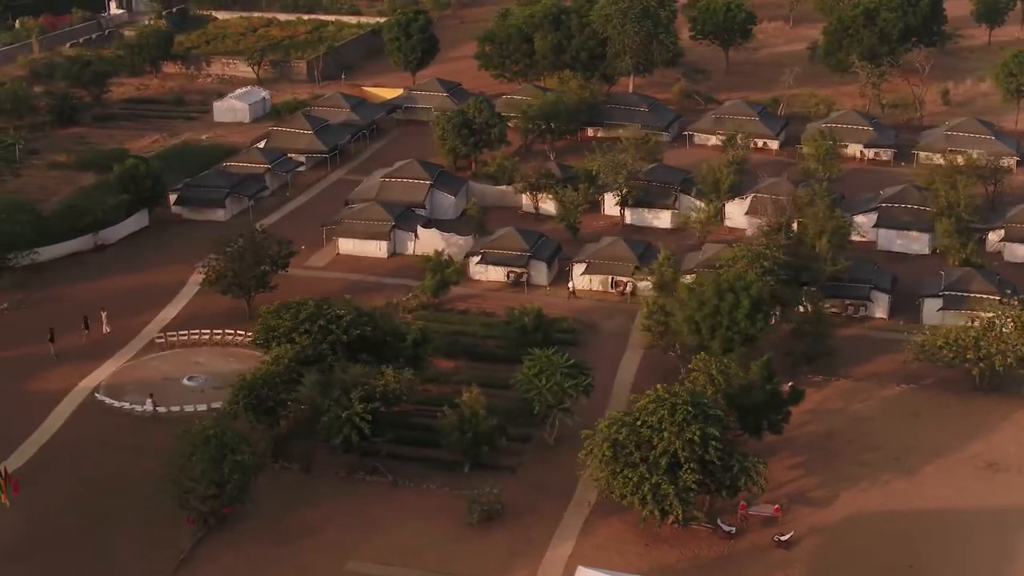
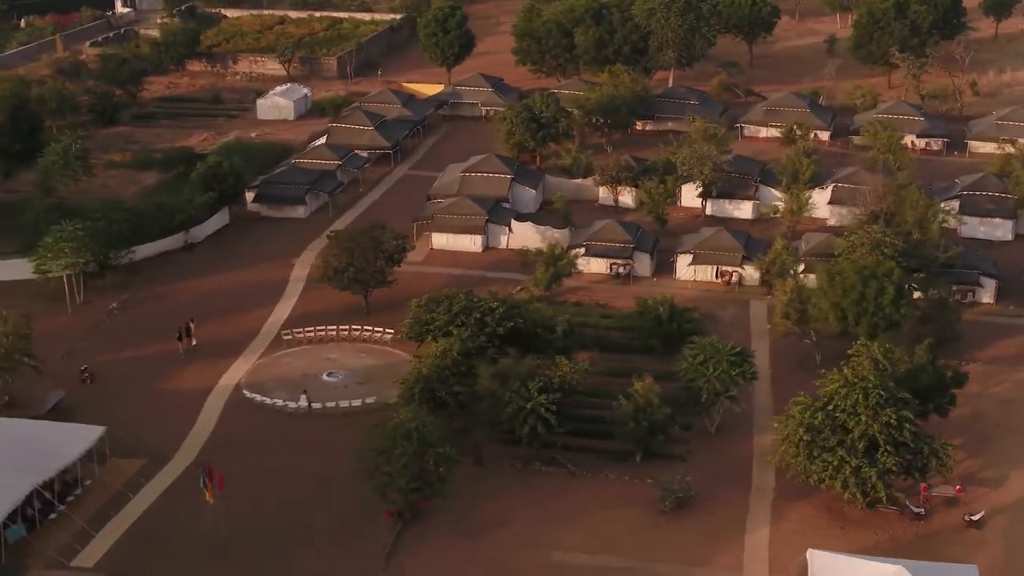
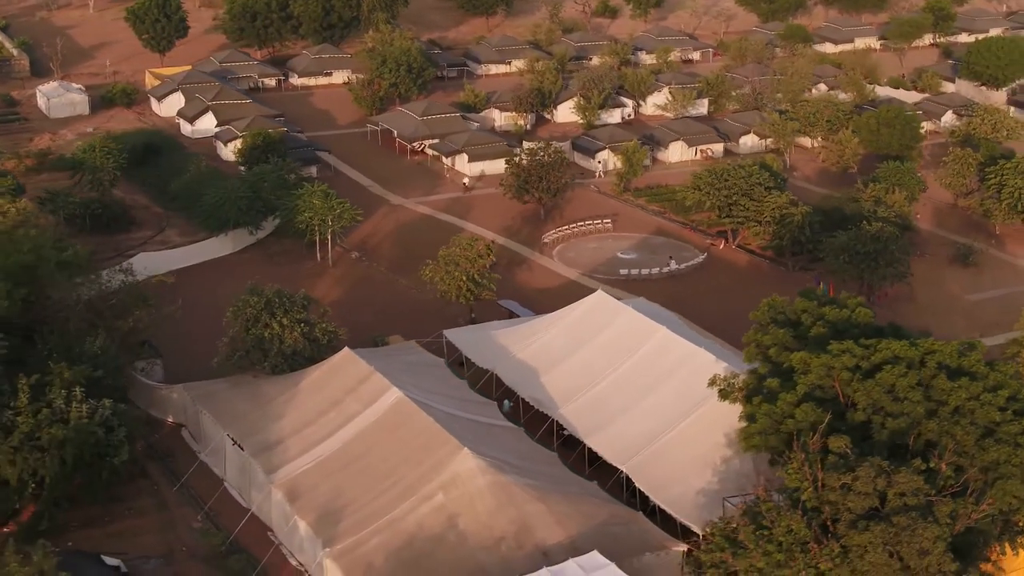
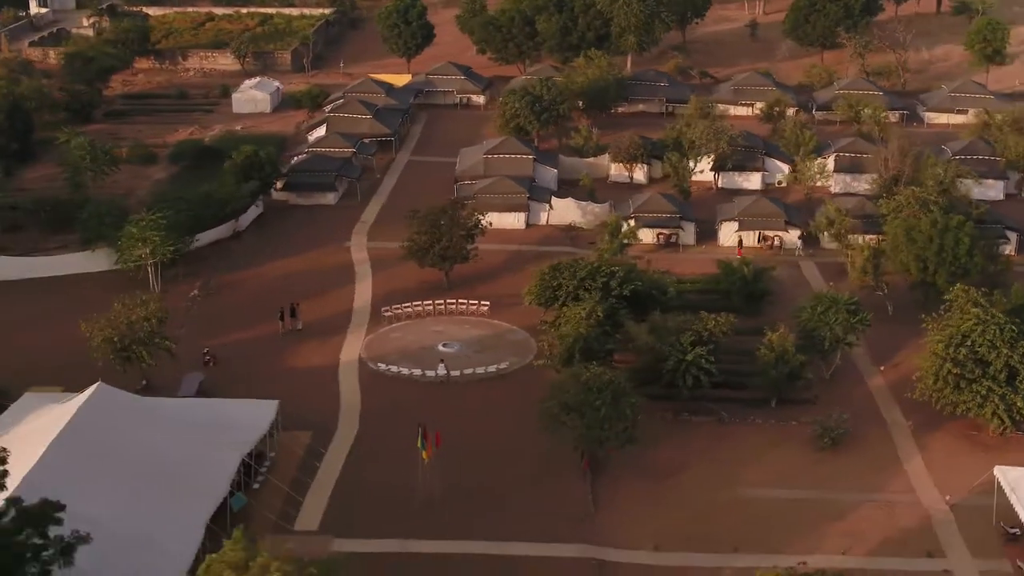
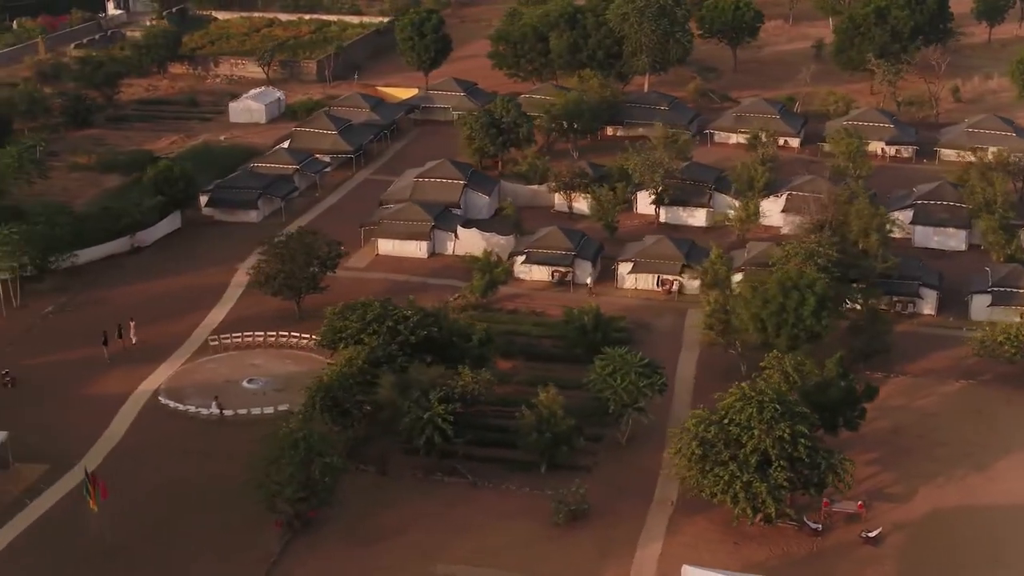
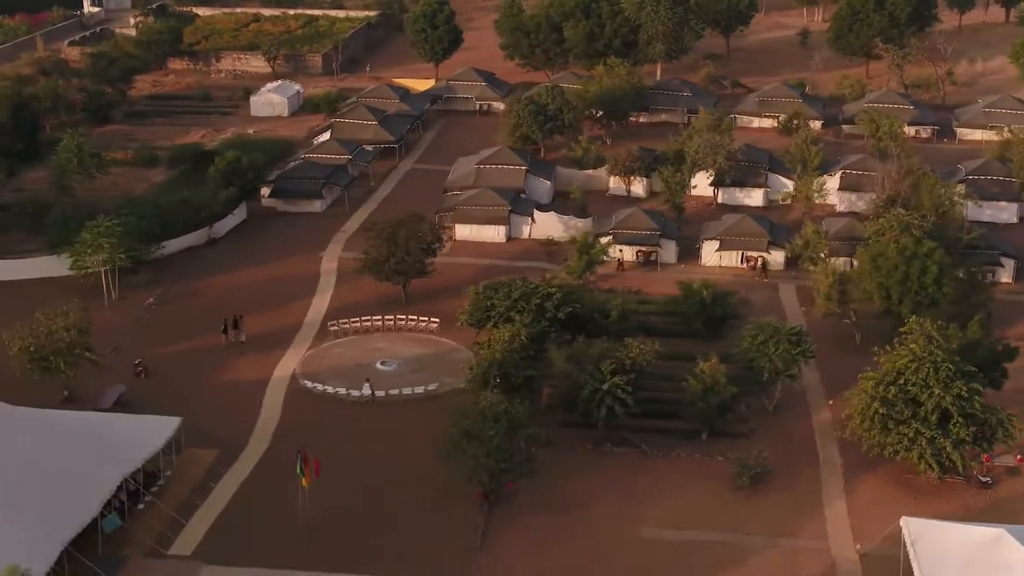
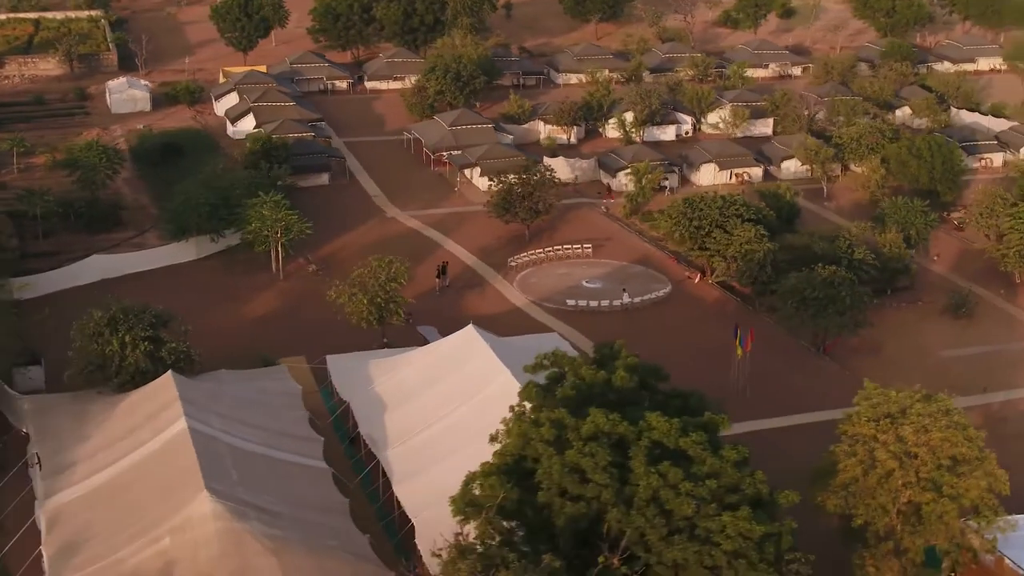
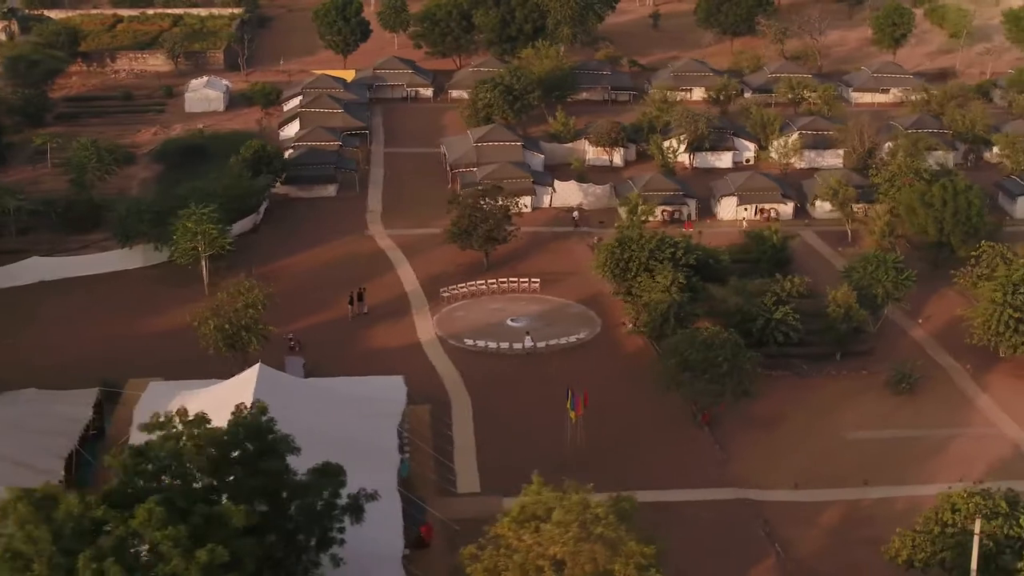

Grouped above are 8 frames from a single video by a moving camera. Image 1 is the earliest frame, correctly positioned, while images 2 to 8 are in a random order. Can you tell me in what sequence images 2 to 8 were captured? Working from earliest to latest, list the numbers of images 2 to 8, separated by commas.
5, 2, 6, 4, 8, 7, 3
